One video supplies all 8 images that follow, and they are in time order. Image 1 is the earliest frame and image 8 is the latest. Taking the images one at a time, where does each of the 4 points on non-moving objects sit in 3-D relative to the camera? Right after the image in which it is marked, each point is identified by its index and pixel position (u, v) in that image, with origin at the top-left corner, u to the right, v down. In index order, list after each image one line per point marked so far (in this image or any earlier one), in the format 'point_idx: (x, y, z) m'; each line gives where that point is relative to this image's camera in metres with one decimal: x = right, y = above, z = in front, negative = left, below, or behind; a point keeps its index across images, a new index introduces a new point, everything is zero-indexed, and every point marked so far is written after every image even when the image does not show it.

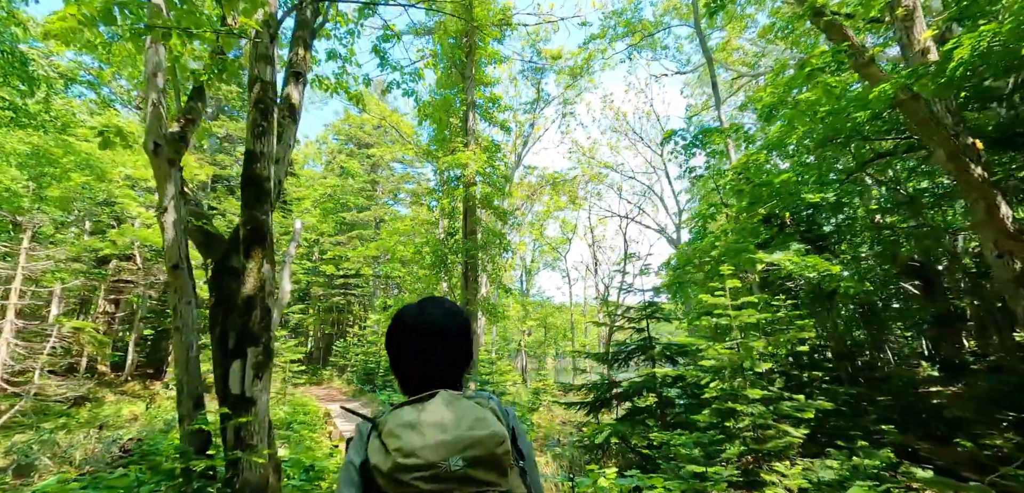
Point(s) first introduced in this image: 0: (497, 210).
0: (-0.3, +0.7, +10.7) m
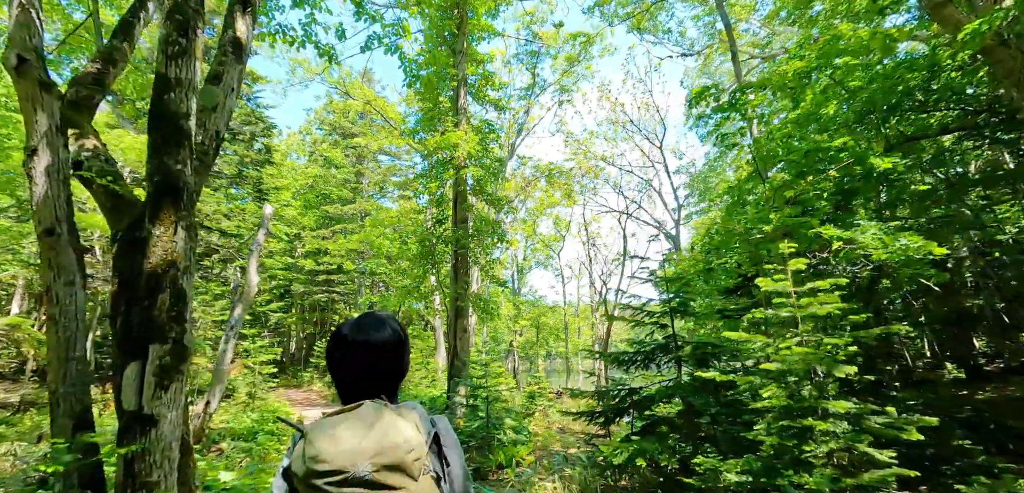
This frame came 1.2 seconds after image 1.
0: (-0.4, +0.9, +9.7) m
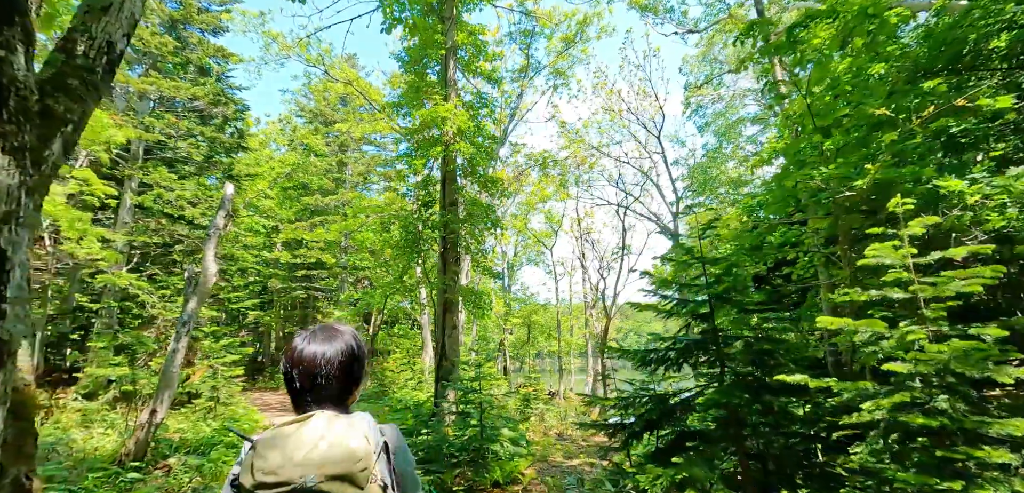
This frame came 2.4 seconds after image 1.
0: (-0.4, +1.1, +8.7) m
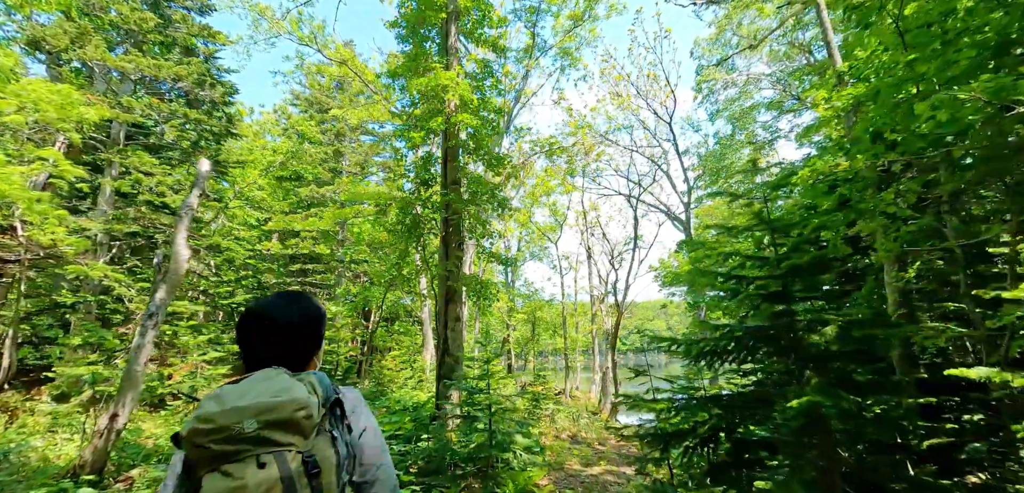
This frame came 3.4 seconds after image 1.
0: (-0.3, +1.4, +7.8) m
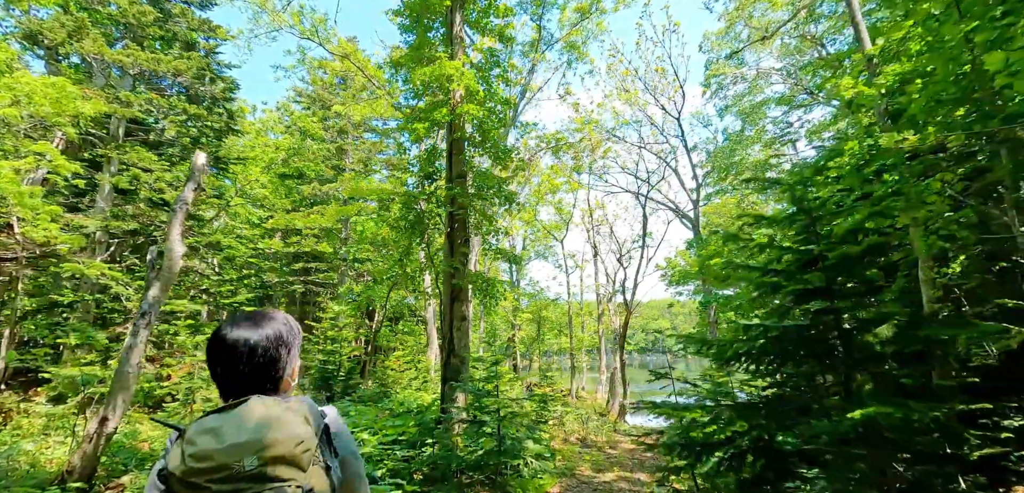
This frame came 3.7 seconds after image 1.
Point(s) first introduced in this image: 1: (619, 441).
0: (-0.2, +1.4, +7.5) m
1: (+2.0, -3.7, +9.7) m
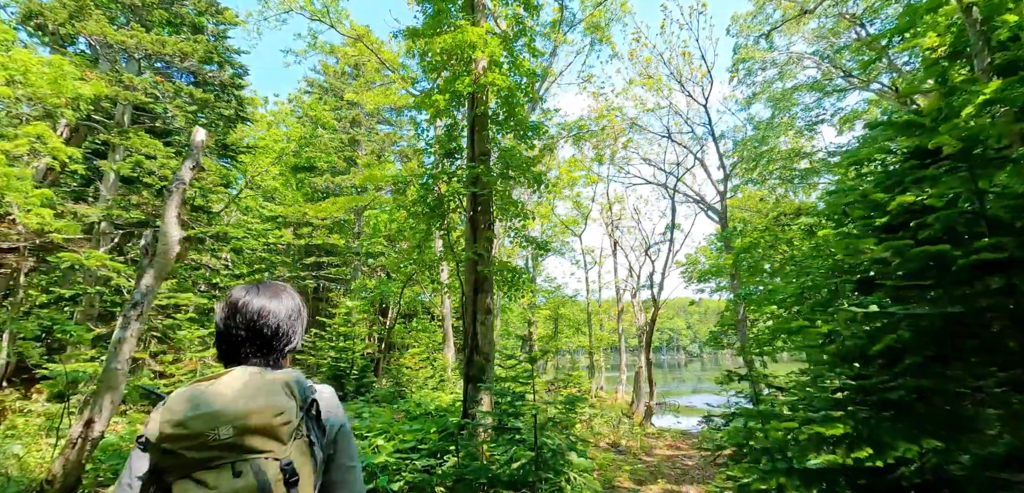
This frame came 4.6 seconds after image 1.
0: (+0.2, +1.6, +6.8) m
1: (+2.5, -3.5, +9.0) m
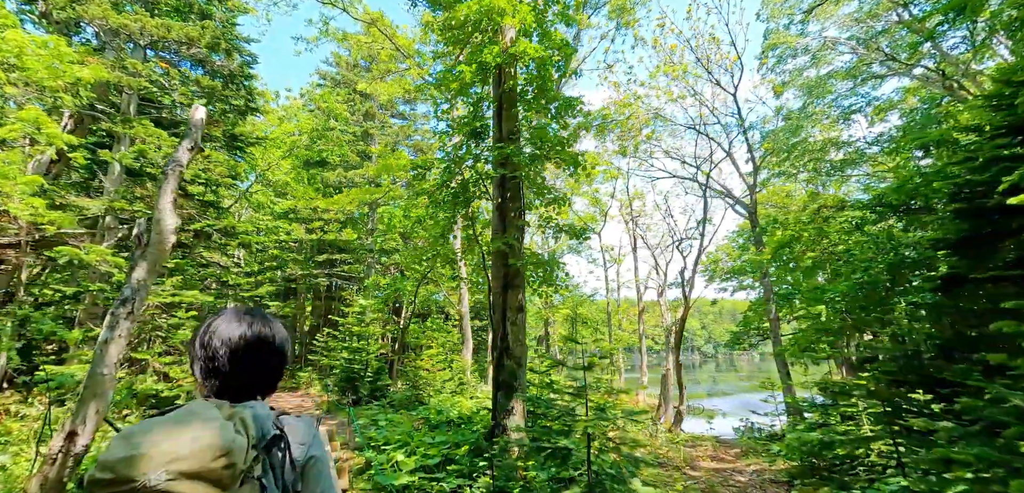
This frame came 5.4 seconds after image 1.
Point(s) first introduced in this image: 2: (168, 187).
0: (+0.5, +1.7, +6.1) m
1: (+2.9, -3.4, +8.2) m
2: (-3.4, +0.6, +5.1) m
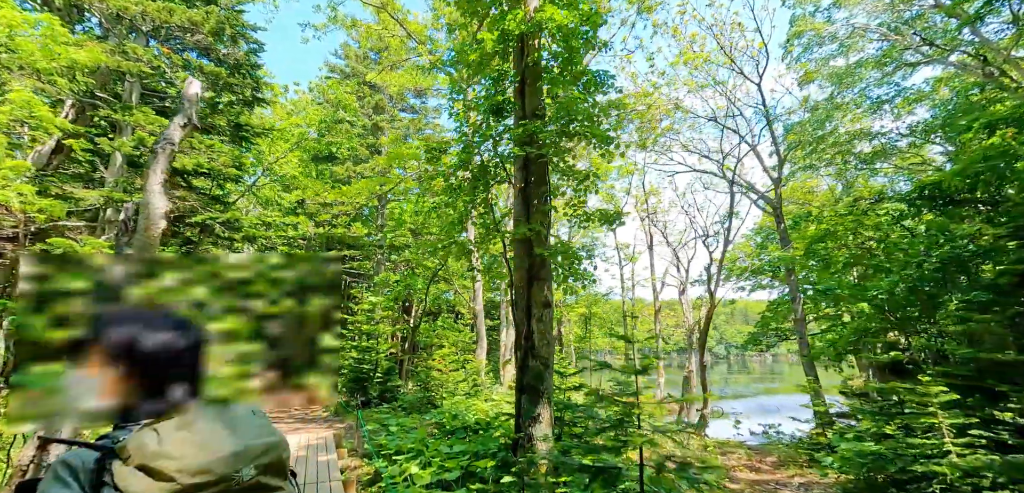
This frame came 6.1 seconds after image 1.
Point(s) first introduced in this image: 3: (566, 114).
0: (+0.8, +1.8, +5.6) m
1: (+3.2, -3.3, +7.6) m
2: (-3.2, +0.7, +4.6) m
3: (+0.6, +1.3, +5.2) m
